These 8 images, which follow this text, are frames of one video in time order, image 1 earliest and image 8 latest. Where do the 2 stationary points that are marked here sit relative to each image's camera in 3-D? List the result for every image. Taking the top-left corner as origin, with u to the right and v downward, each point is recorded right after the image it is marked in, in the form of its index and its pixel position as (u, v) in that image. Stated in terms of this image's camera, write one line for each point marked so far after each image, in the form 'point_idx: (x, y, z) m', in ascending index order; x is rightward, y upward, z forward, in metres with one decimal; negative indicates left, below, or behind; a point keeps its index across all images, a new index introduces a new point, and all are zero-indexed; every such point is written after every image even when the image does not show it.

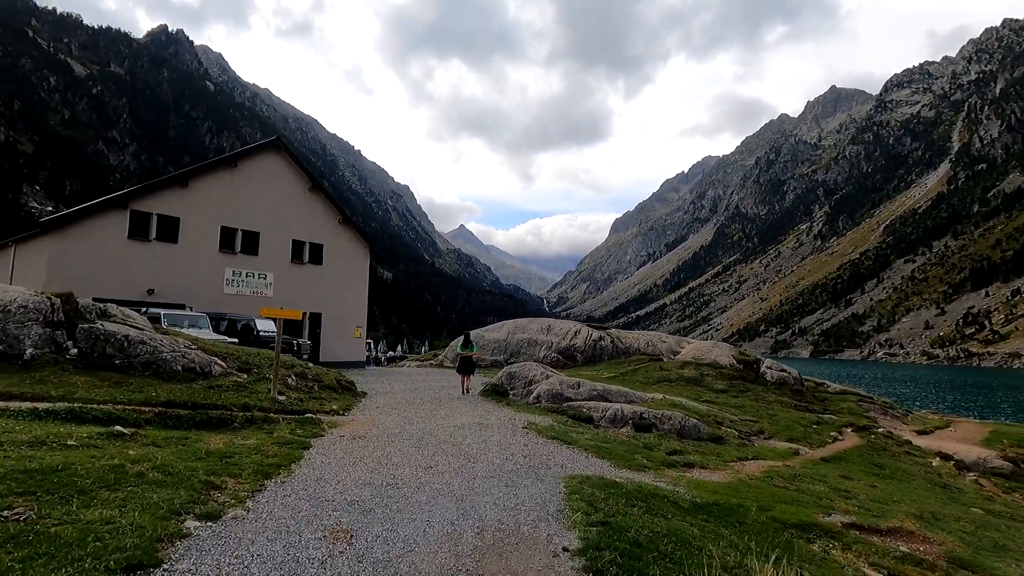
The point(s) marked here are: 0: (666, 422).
0: (+5.1, -4.4, +17.9) m
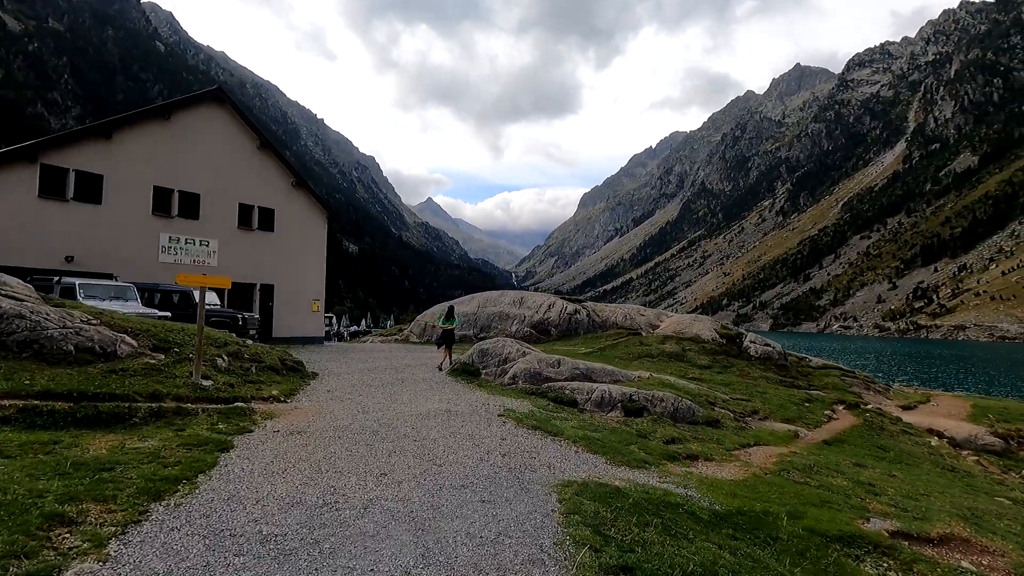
0: (+4.3, -3.4, +16.0) m
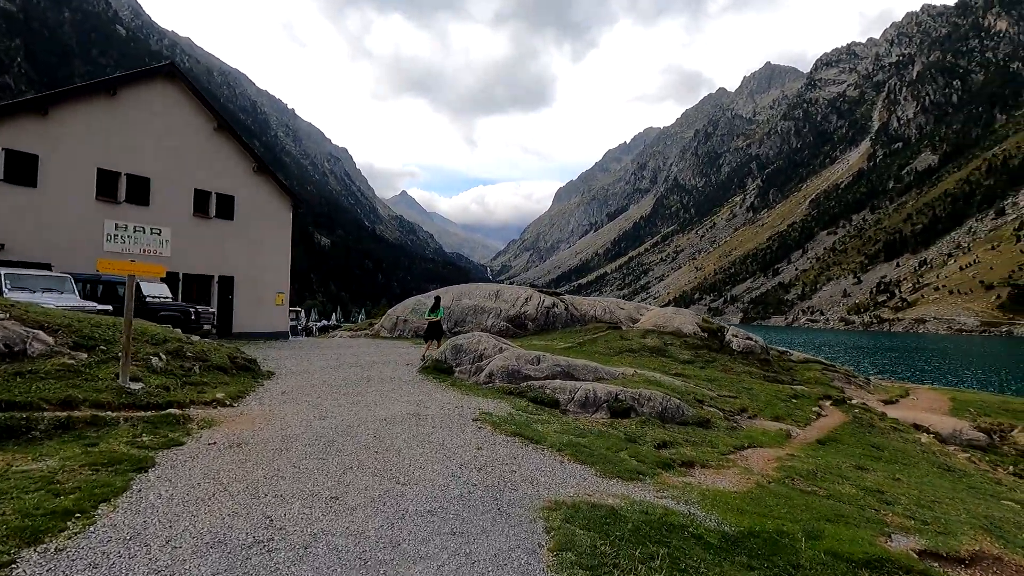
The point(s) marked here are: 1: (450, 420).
0: (+3.6, -3.1, +14.8) m
1: (-1.4, -2.9, +11.7) m
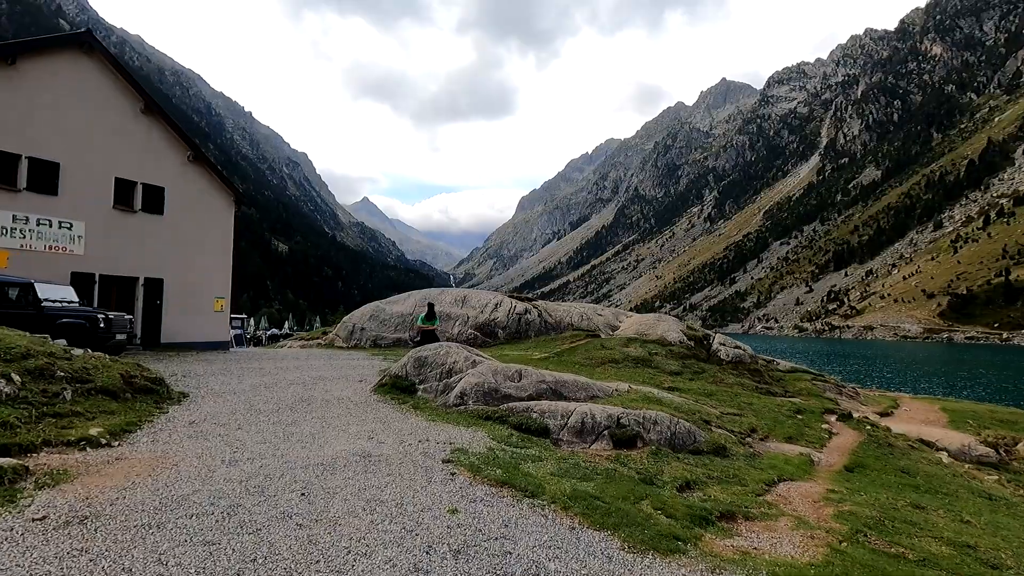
0: (+3.1, -3.1, +12.2) m
1: (-1.6, -2.8, +8.7) m
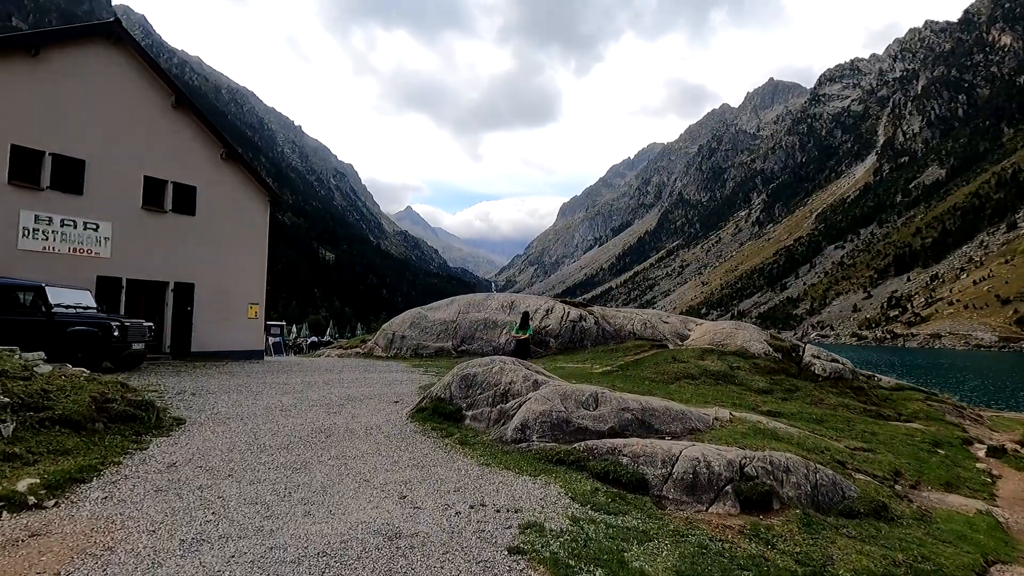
0: (+4.5, -3.1, +8.8) m
1: (-0.5, -2.8, +5.8) m
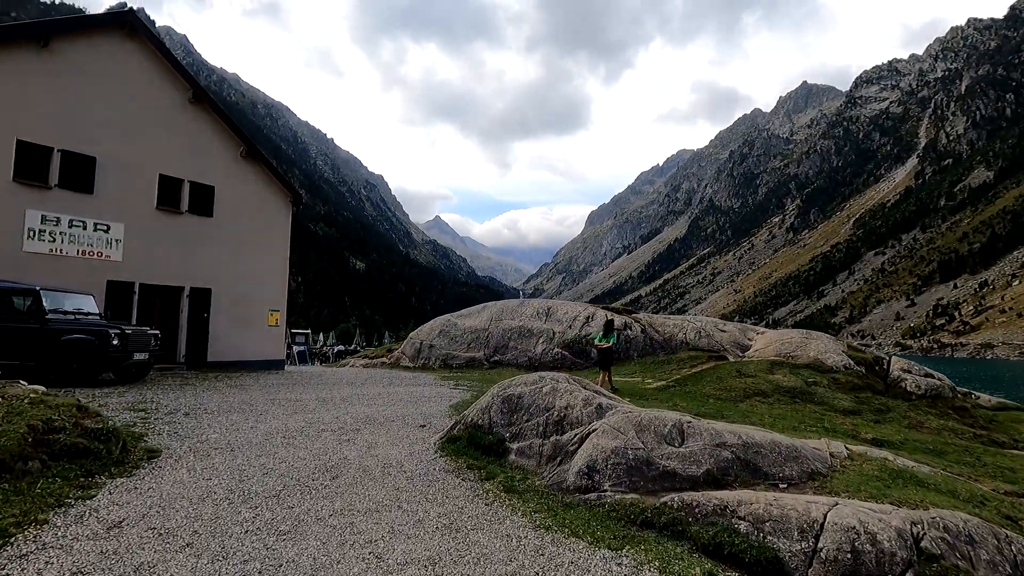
0: (+5.3, -3.0, +6.1) m
1: (+0.1, -2.6, +3.3) m
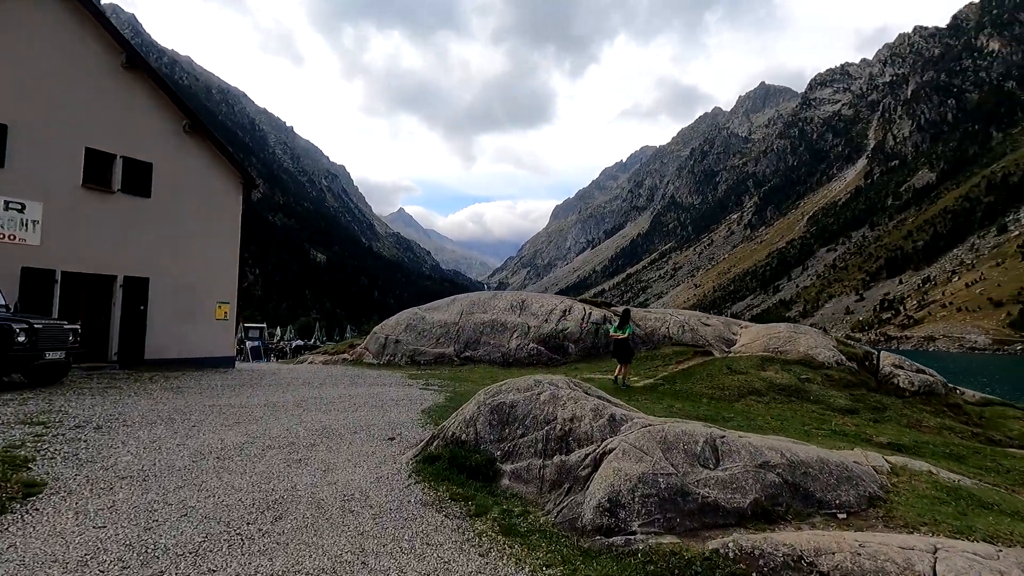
0: (+5.3, -2.9, +4.8) m
1: (+0.4, -2.5, +1.7) m
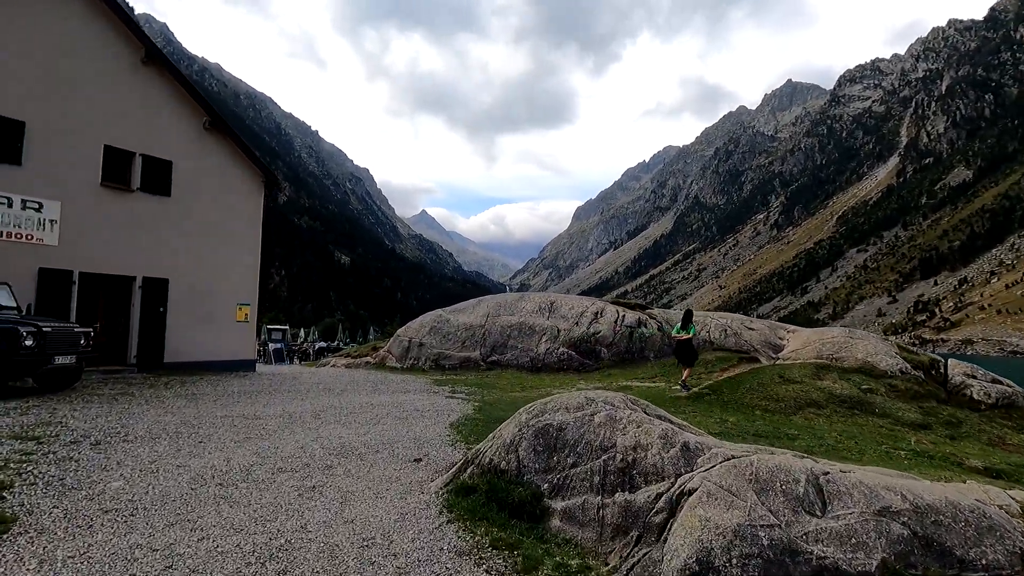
0: (+5.8, -2.9, +3.4) m
1: (+0.7, -2.5, +0.5) m
